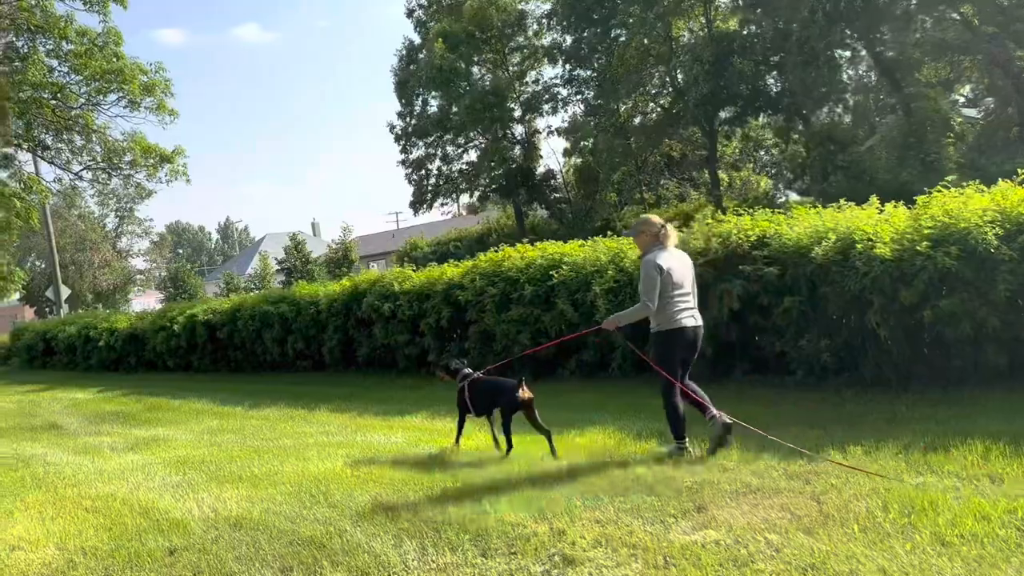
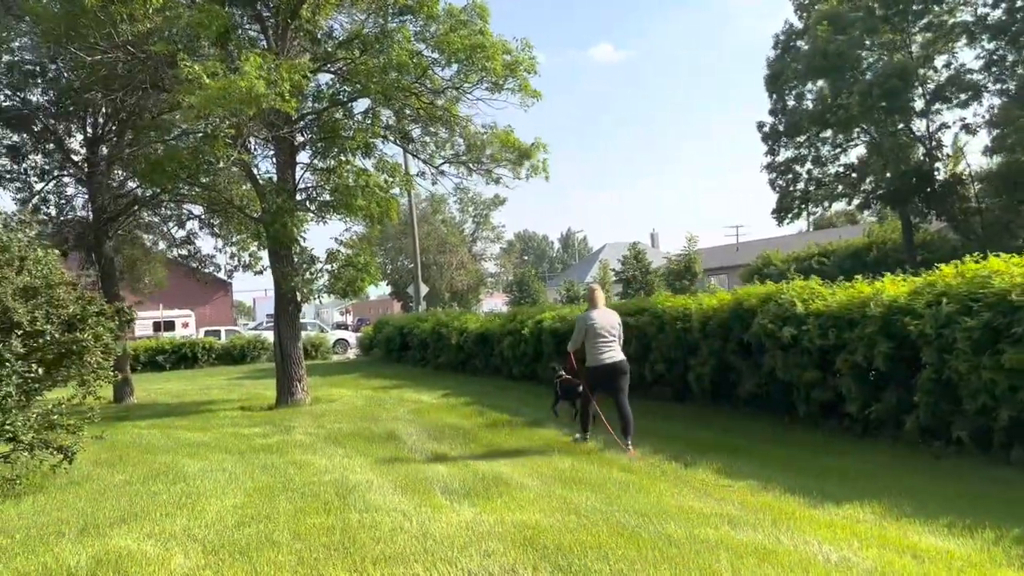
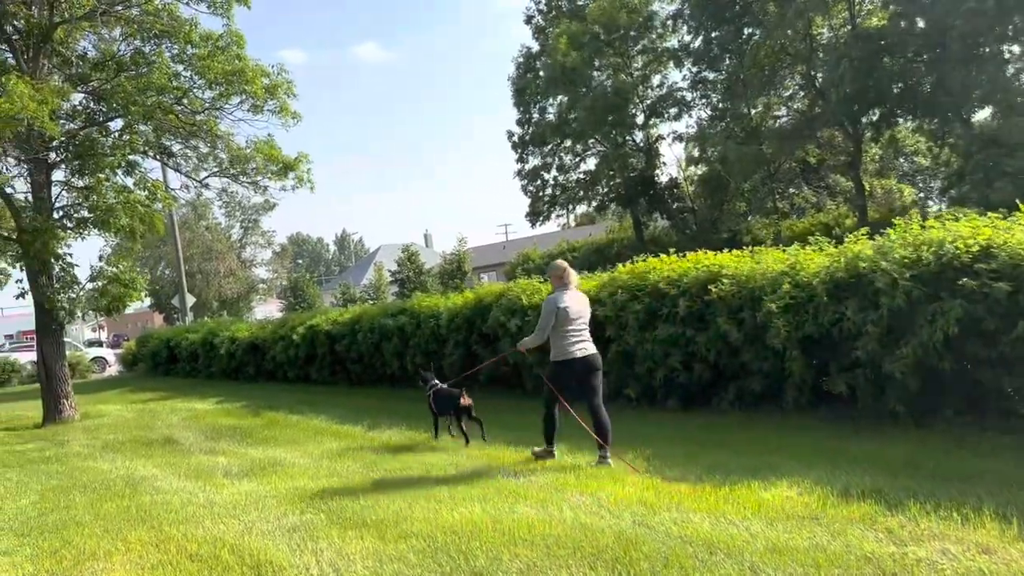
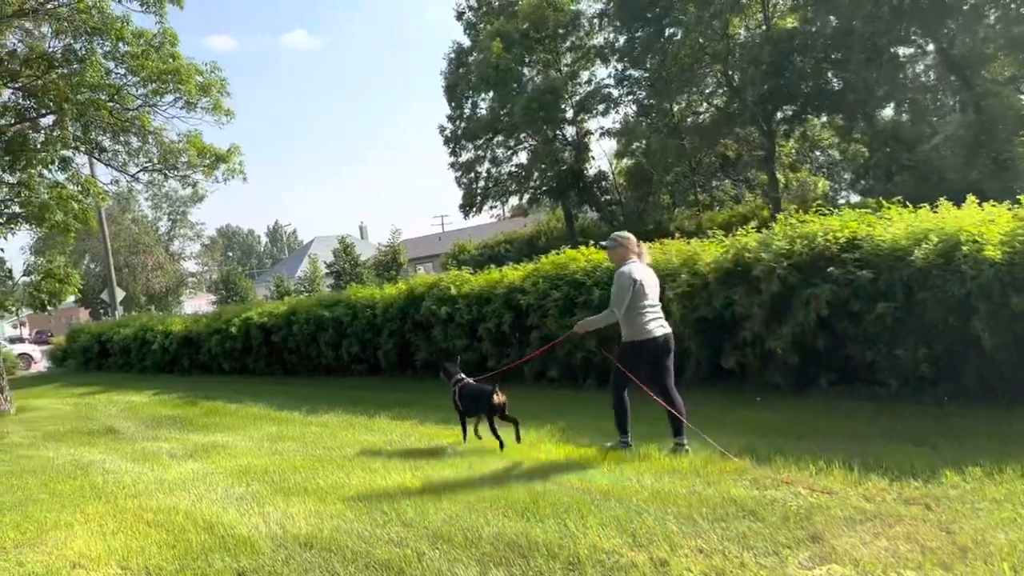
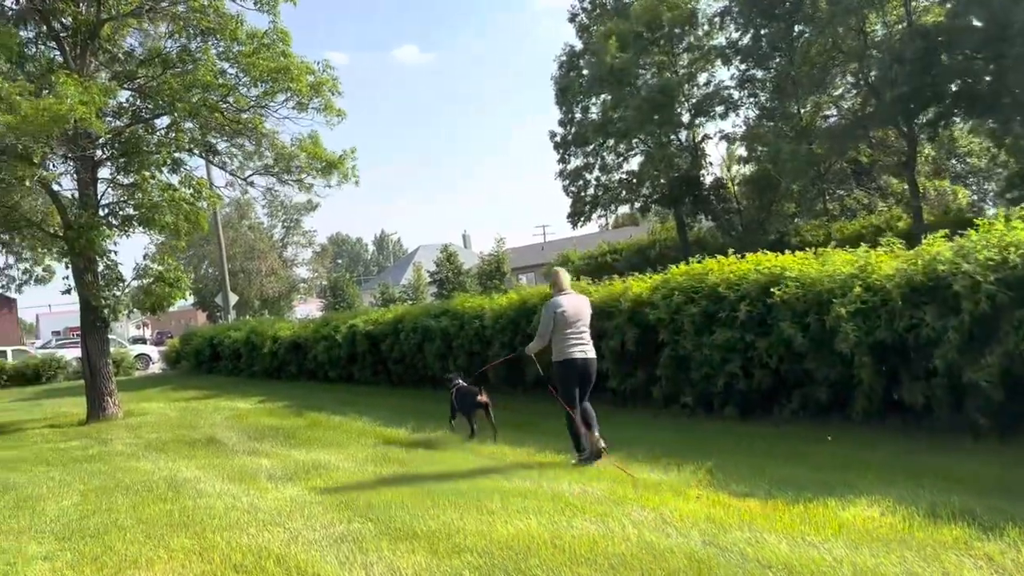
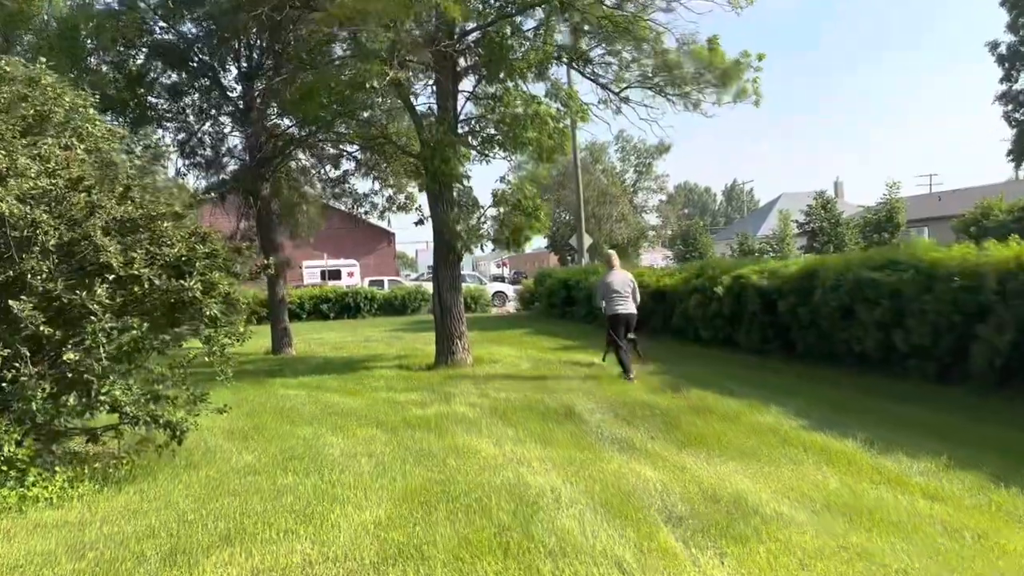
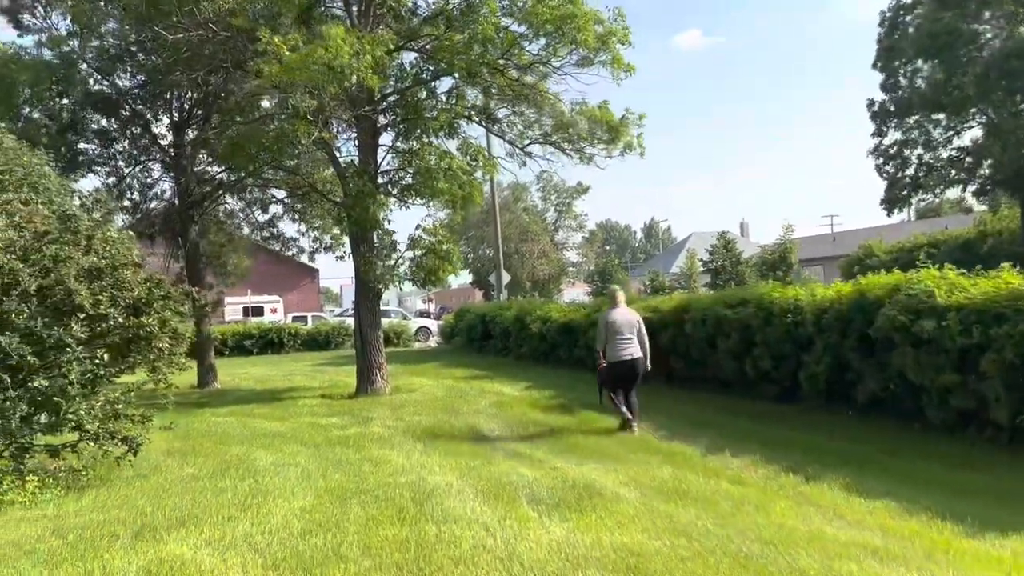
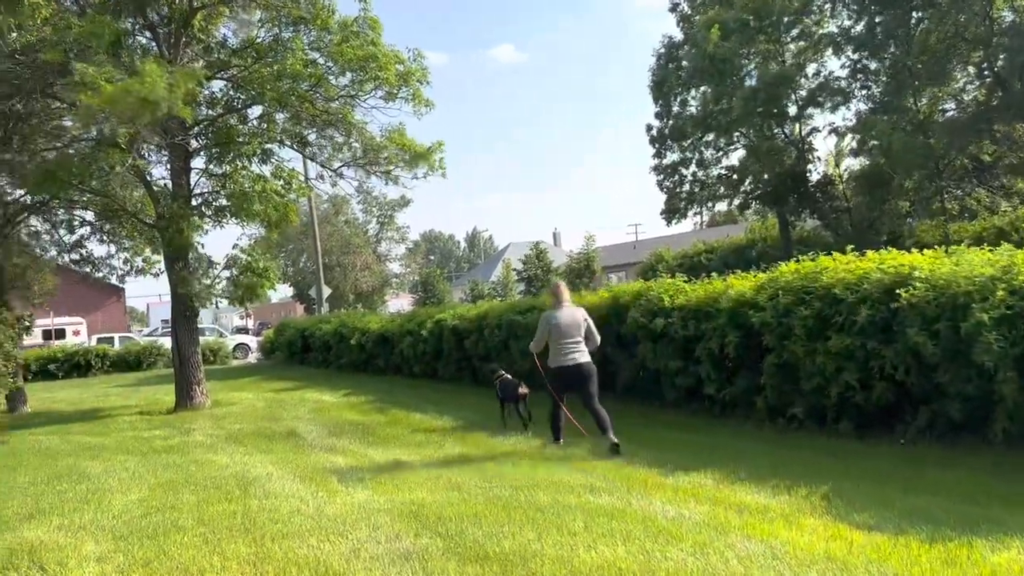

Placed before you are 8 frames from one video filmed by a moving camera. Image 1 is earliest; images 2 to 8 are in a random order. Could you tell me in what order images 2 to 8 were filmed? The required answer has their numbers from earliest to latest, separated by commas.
4, 3, 5, 8, 2, 7, 6
